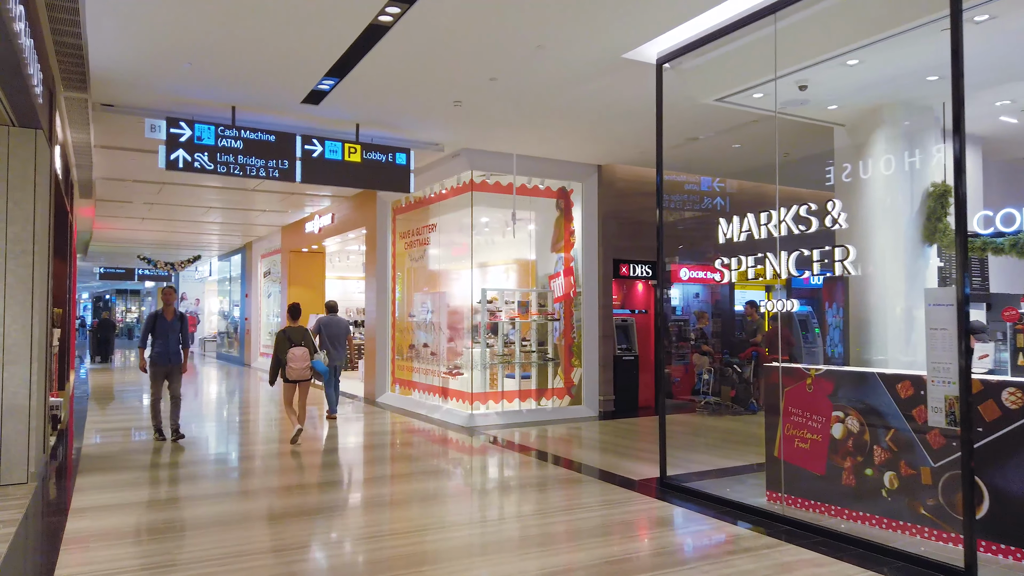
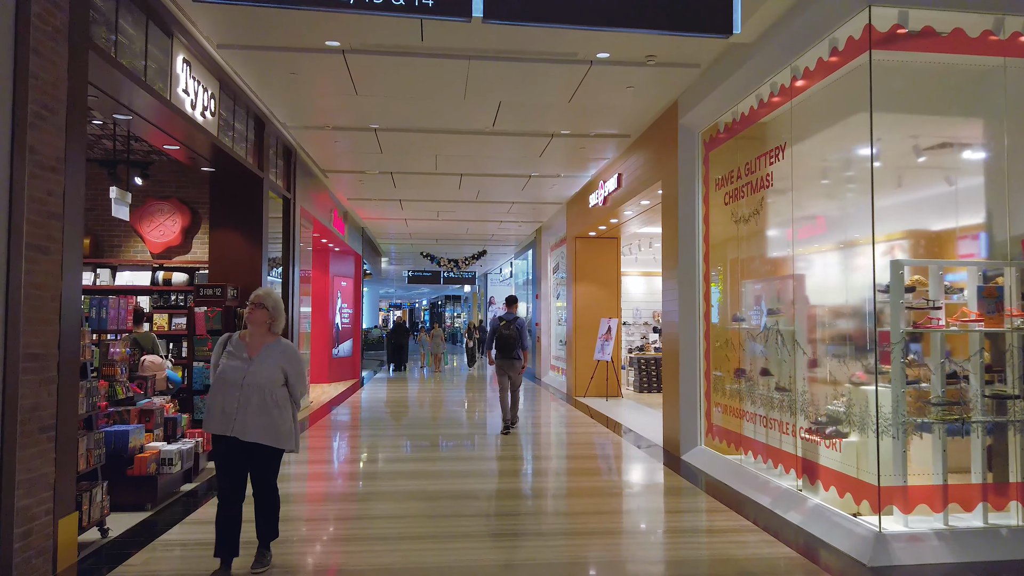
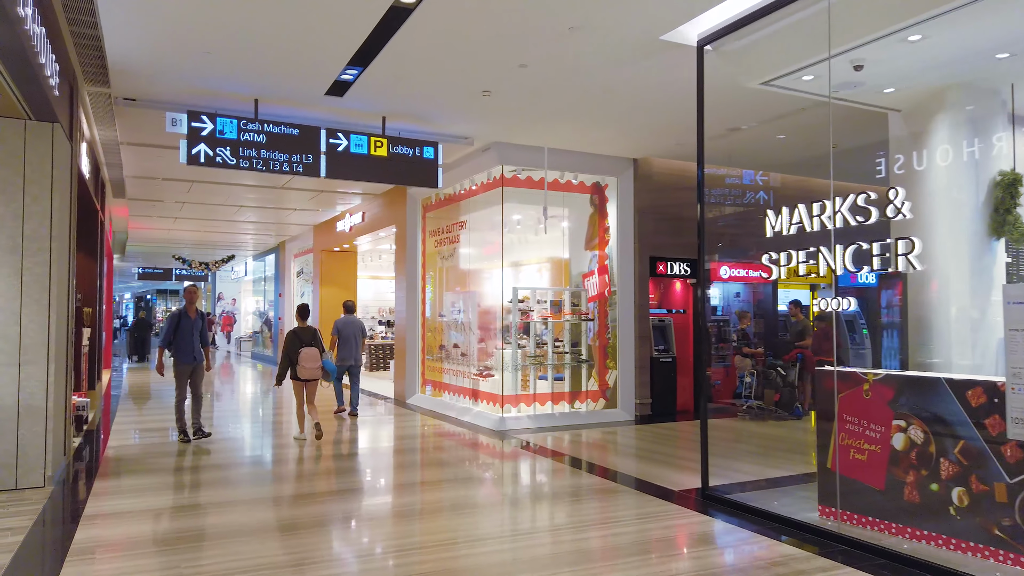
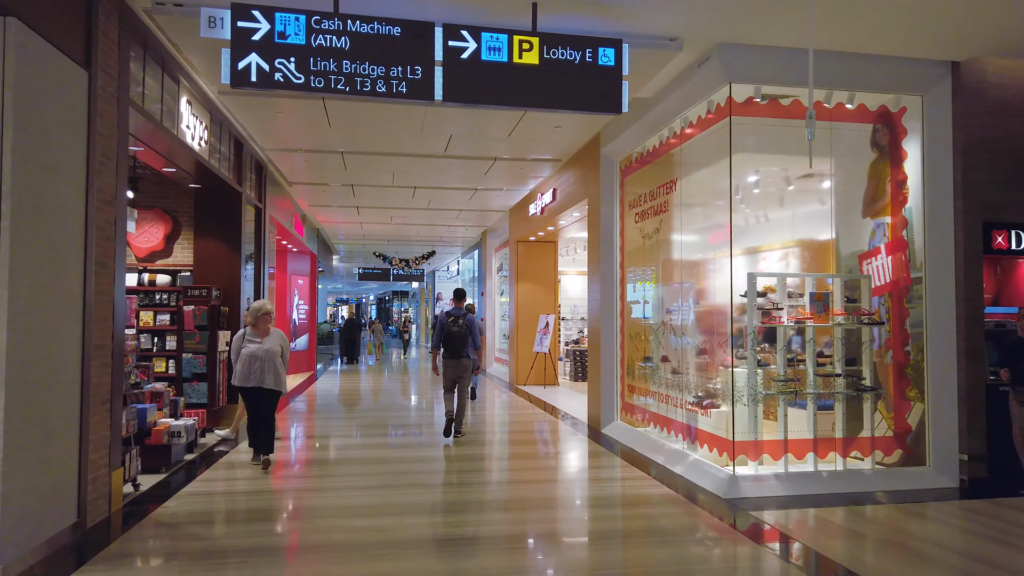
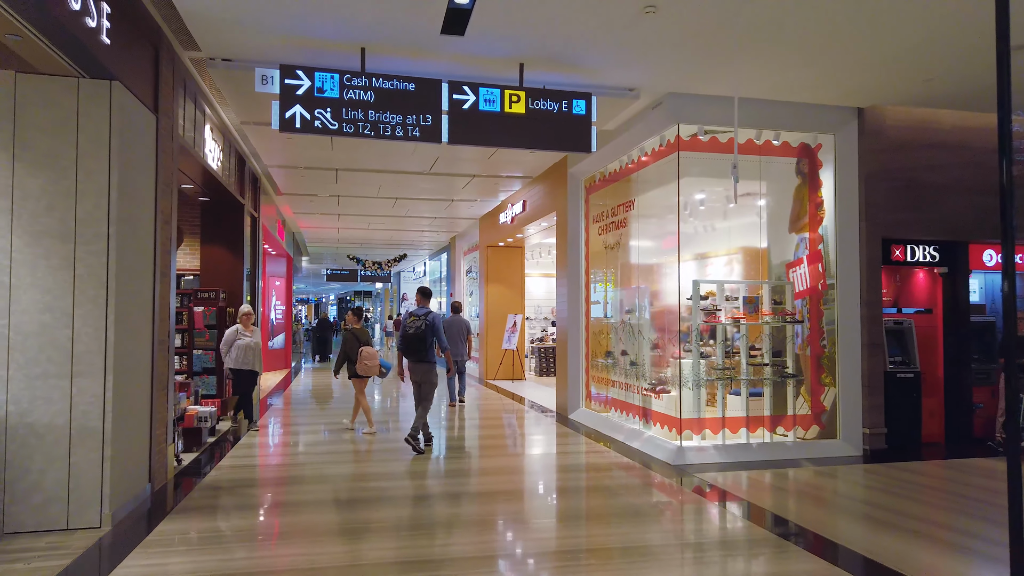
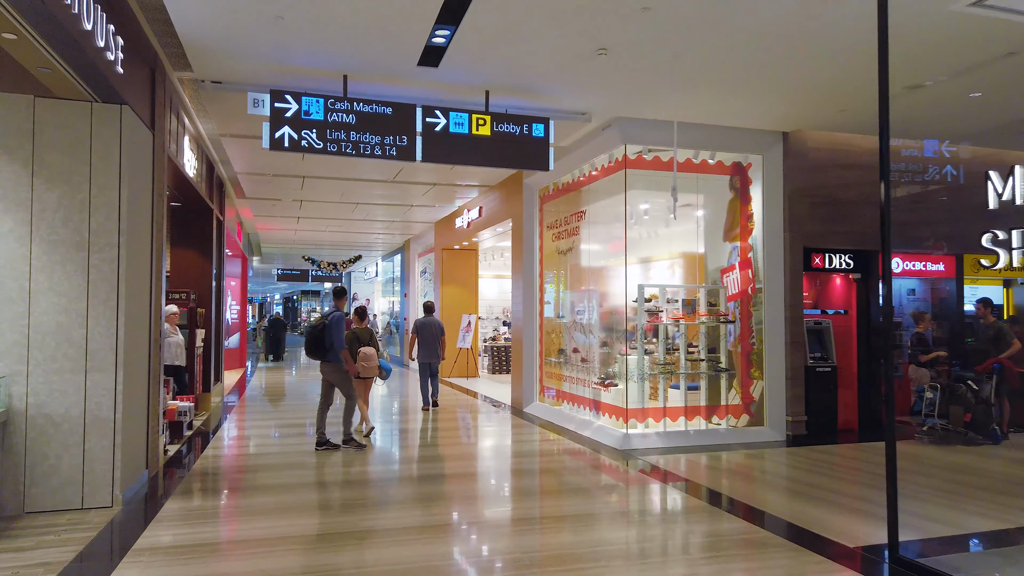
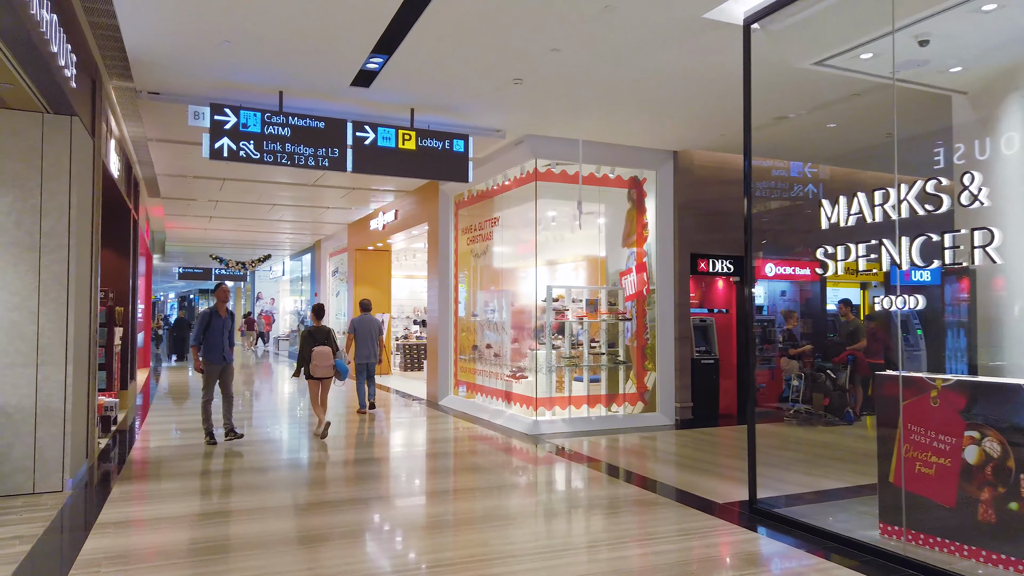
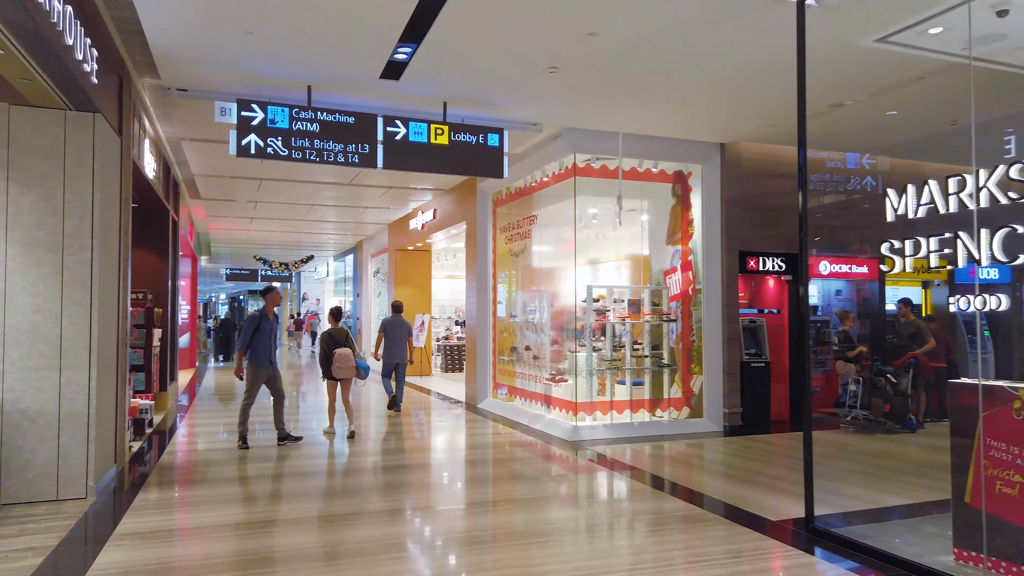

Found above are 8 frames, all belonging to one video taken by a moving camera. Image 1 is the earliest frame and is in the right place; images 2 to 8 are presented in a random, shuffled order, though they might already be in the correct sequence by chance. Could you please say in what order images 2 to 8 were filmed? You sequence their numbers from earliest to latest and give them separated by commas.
3, 7, 8, 6, 5, 4, 2
